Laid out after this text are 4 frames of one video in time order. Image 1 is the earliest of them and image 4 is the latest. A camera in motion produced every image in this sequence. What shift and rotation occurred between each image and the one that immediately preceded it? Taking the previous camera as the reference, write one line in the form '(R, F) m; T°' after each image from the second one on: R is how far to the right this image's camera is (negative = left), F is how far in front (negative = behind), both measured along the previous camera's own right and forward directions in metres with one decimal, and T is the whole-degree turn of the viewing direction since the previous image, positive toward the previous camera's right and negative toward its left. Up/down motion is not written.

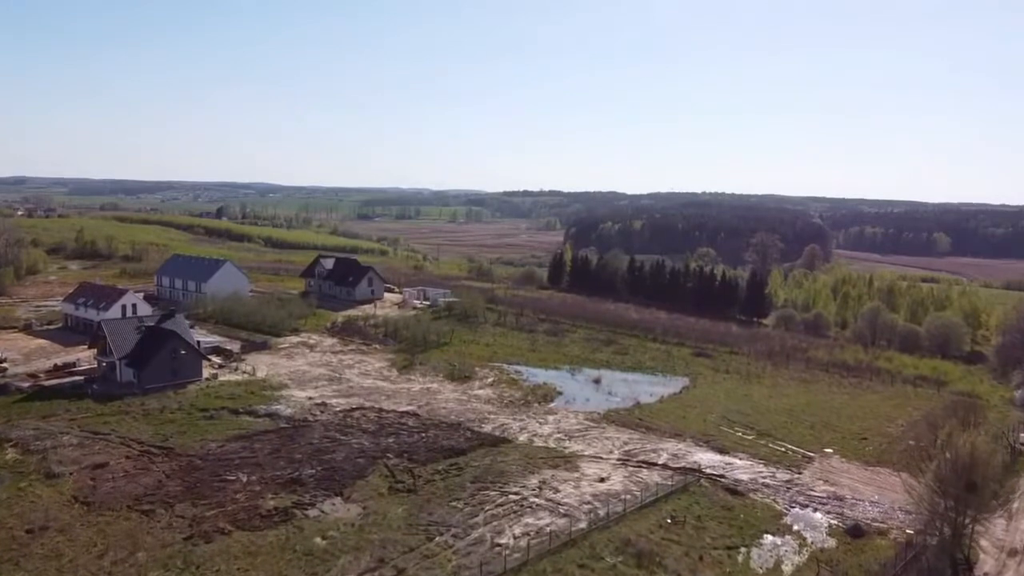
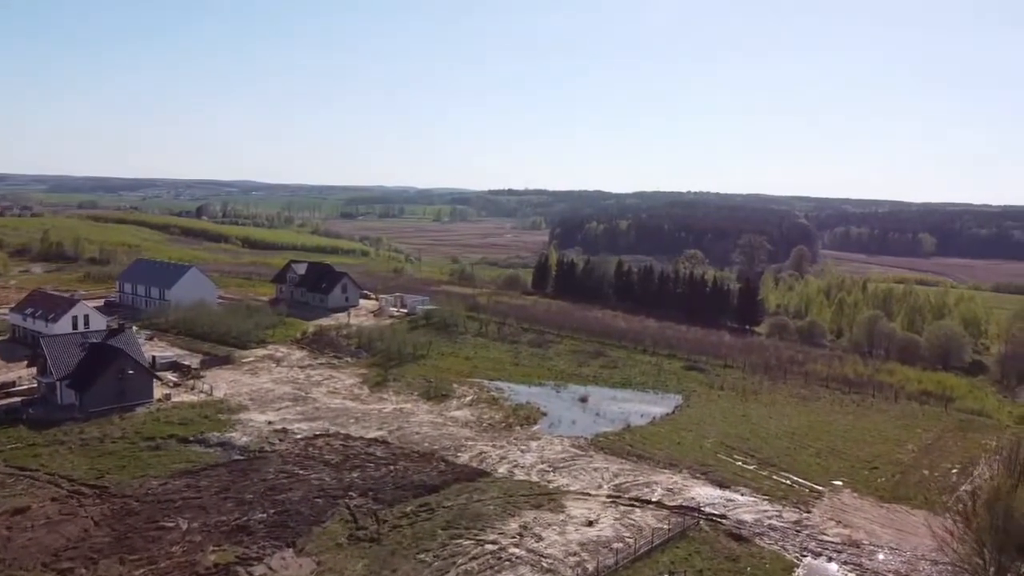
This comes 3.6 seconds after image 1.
(+0.2, +2.4) m; +1°
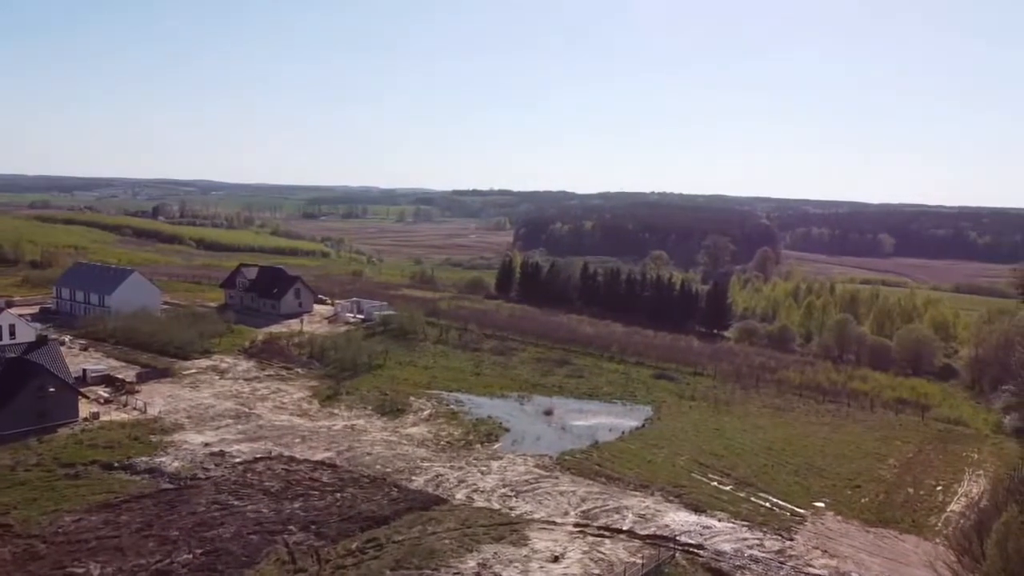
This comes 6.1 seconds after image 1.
(+0.2, +1.9) m; +2°
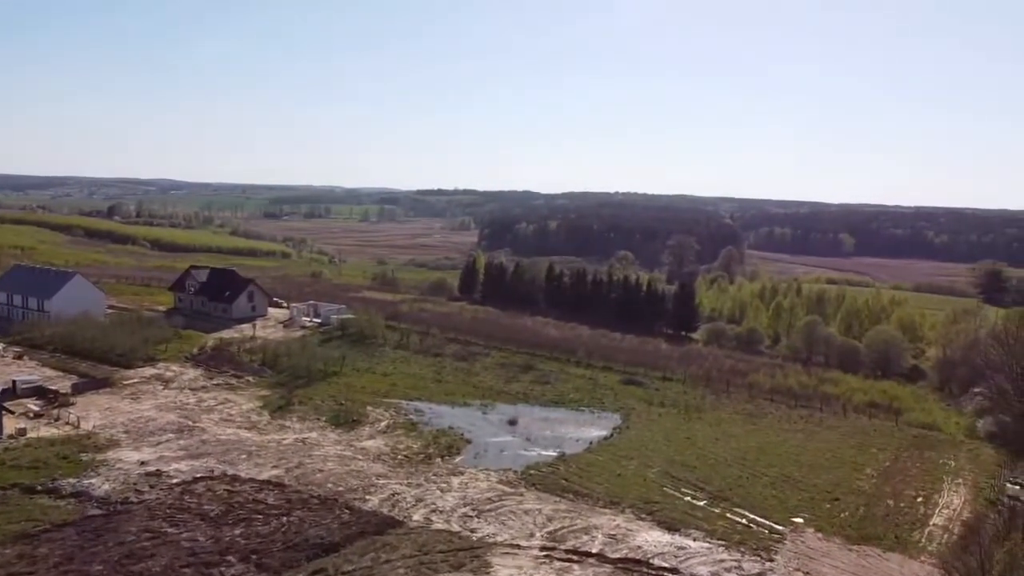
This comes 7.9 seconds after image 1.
(+0.1, +1.4) m; +2°
